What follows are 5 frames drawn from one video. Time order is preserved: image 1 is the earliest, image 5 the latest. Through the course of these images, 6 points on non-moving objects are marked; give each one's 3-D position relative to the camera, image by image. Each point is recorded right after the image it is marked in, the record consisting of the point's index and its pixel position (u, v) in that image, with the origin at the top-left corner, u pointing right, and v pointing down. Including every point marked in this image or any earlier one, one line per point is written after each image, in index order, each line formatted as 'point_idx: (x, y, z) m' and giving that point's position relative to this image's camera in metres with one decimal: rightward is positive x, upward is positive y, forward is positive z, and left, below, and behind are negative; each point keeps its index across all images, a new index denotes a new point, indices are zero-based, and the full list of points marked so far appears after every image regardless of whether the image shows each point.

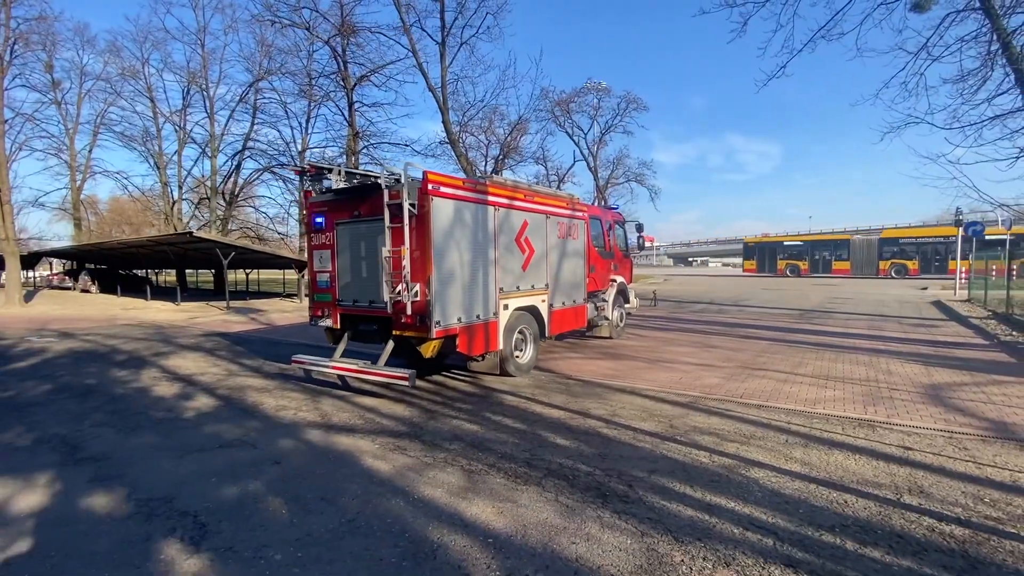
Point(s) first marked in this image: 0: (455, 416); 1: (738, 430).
0: (-0.8, -1.8, +6.7) m
1: (+2.9, -1.8, +6.1) m
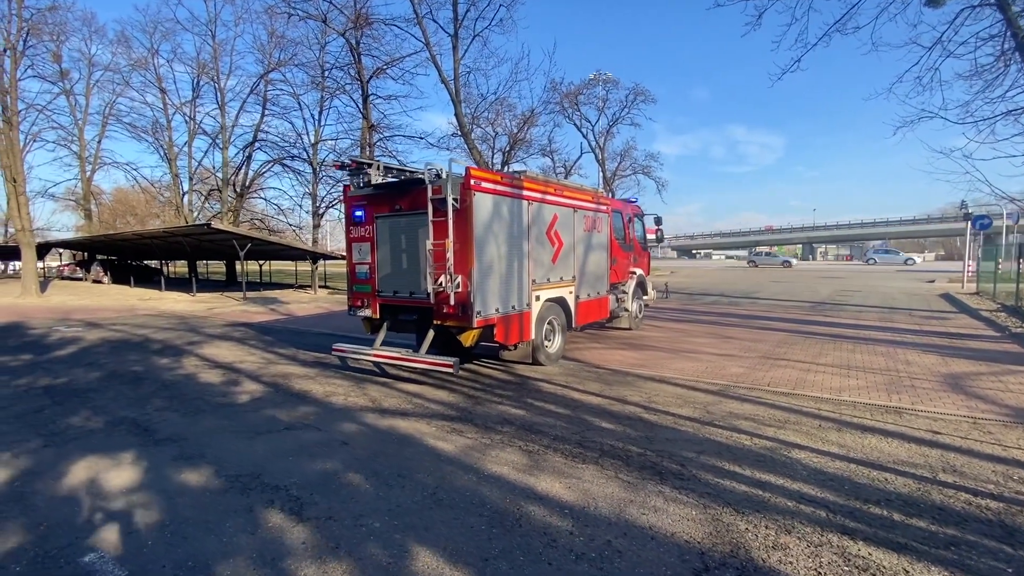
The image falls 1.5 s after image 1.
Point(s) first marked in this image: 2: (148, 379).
0: (-0.2, -1.6, +7.0) m
1: (+3.5, -1.7, +6.4) m
2: (-6.4, -1.6, +8.5) m
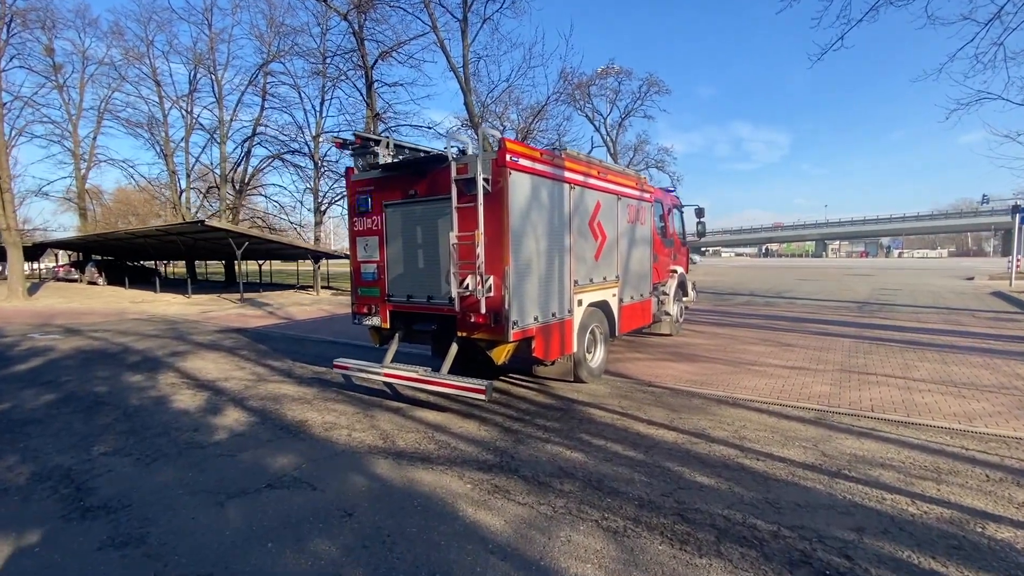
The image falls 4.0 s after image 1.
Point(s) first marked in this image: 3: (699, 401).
0: (+0.4, -1.7, +5.5) m
1: (+4.0, -1.7, +4.8) m
2: (-5.8, -1.7, +7.0) m
3: (+2.7, -1.6, +6.9) m
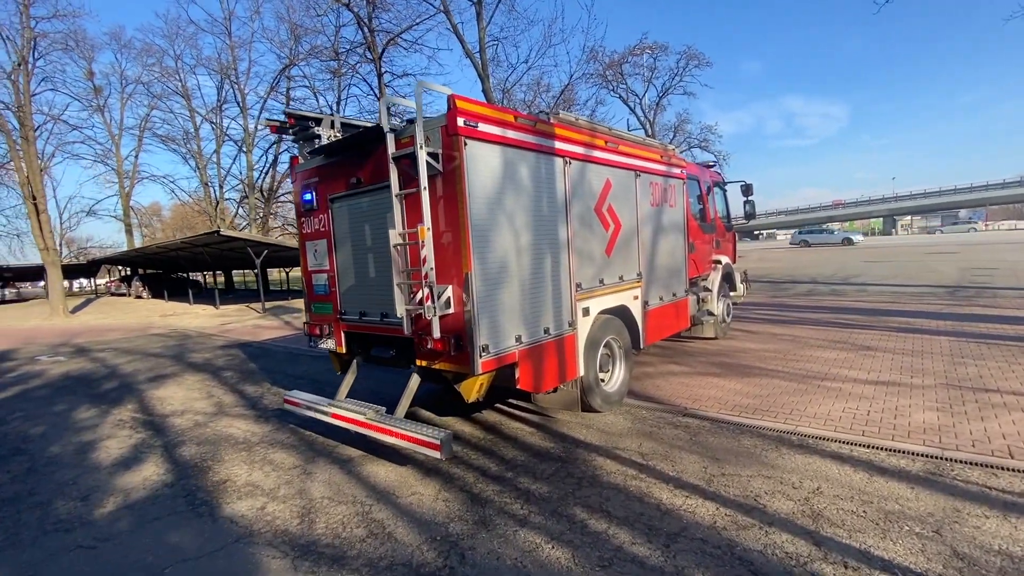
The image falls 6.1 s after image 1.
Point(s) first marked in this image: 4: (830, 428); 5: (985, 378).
0: (+0.1, -1.8, +3.8) m
1: (+3.6, -1.7, +2.9) m
2: (-5.9, -2.0, +5.9) m
3: (+2.5, -1.6, +5.1) m
4: (+3.5, -1.5, +5.4) m
5: (+6.5, -1.2, +6.7) m
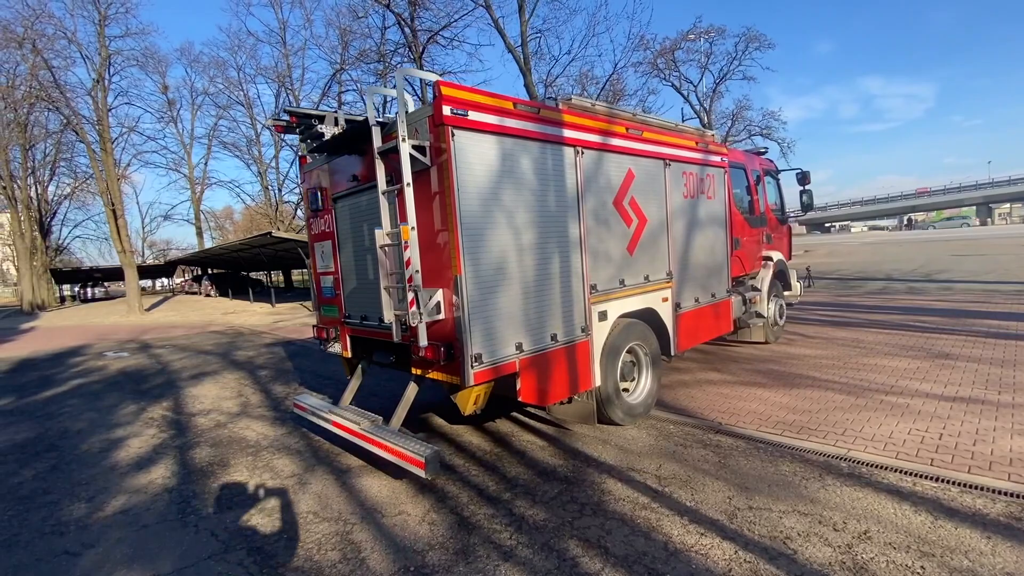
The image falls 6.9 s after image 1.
0: (0.0, -1.8, +3.4) m
1: (+3.4, -1.7, +2.1) m
2: (-5.8, -2.1, +6.2) m
3: (+2.5, -1.6, +4.4) m
4: (+3.6, -1.6, +4.6) m
5: (+6.7, -1.2, +5.6) m
